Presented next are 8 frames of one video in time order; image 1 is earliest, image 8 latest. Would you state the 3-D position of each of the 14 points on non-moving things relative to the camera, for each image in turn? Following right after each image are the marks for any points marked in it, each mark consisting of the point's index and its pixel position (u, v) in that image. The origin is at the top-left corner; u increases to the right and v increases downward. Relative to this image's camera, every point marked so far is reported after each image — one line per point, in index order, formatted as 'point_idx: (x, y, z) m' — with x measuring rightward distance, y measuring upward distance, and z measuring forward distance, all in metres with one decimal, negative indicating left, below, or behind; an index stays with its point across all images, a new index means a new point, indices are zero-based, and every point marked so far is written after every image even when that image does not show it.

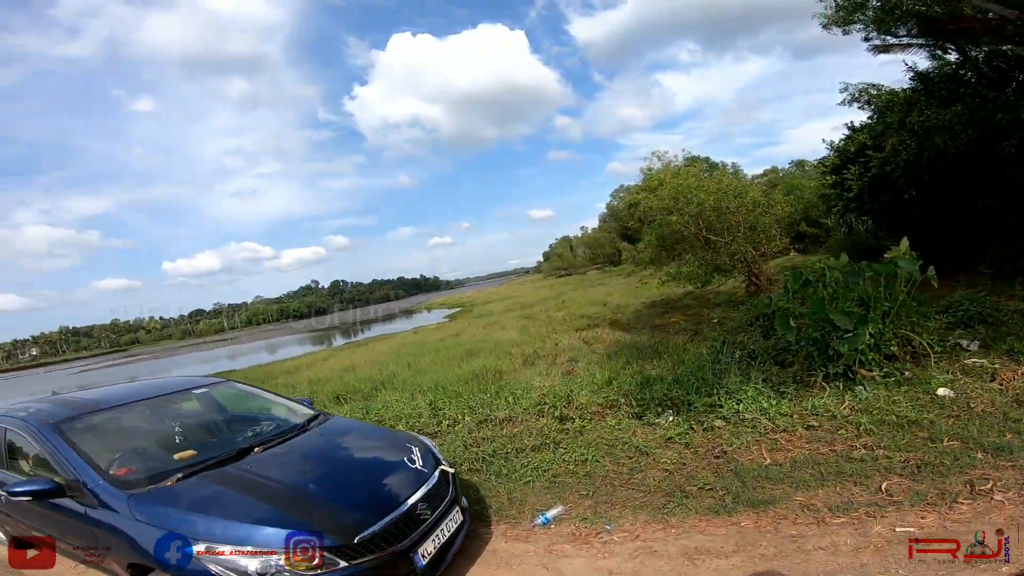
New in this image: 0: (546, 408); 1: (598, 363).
0: (+0.5, -1.5, +5.9) m
1: (+2.2, -1.9, +11.9) m
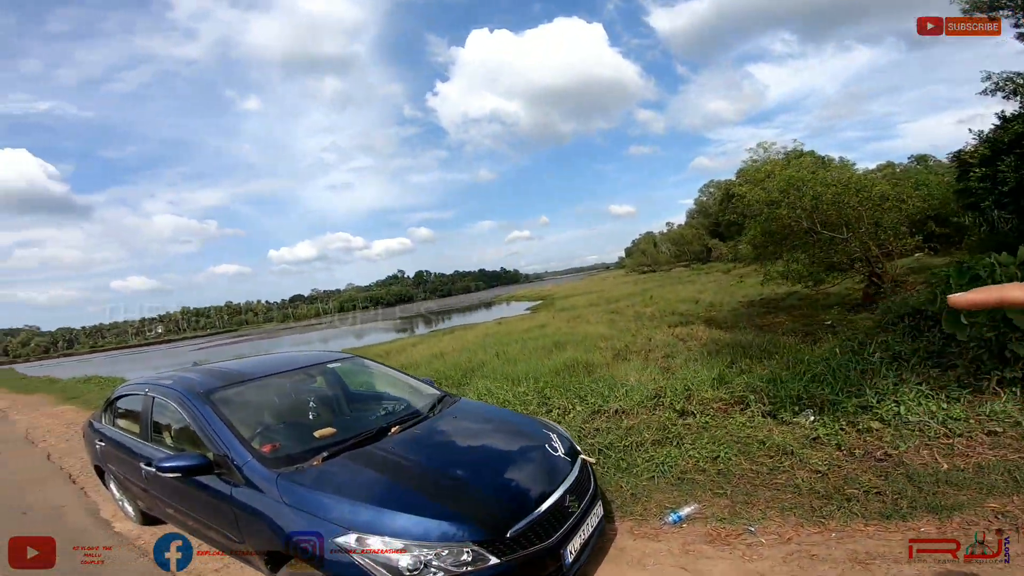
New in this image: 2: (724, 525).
0: (+1.8, -1.4, +5.6) m
1: (+4.4, -1.7, +11.2) m
2: (+1.6, -1.7, +3.5) m
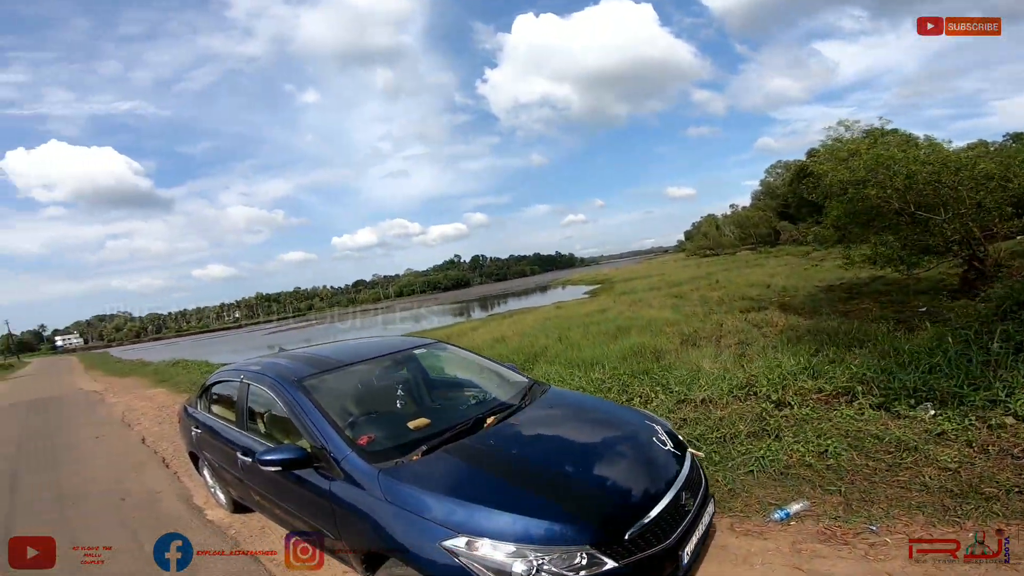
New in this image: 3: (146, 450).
0: (+2.7, -1.2, +5.3) m
1: (+5.9, -1.4, +10.5) m
2: (+2.2, -1.6, +3.2) m
3: (-5.7, -2.4, +6.9) m
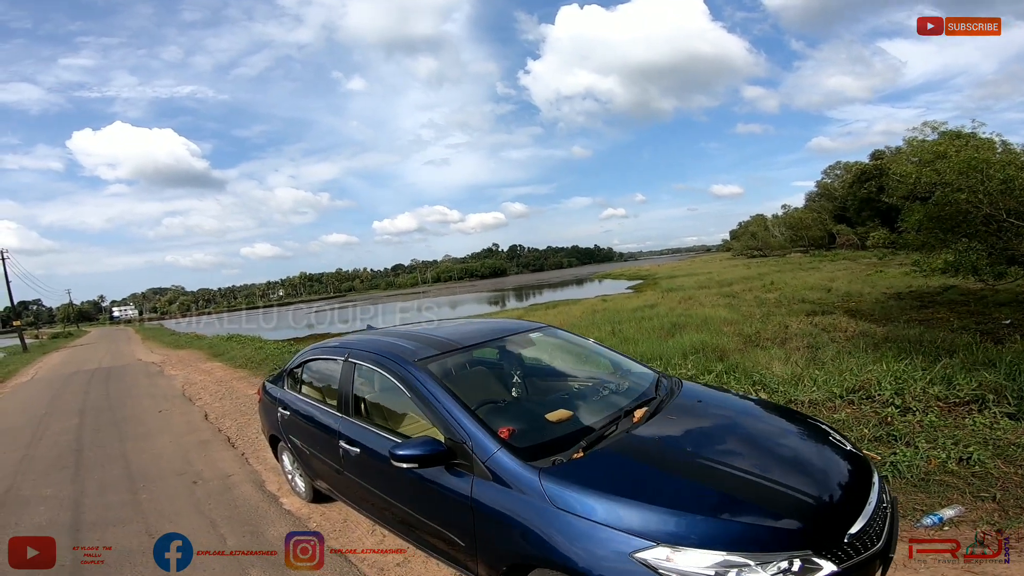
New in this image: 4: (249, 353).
0: (+3.6, -1.1, +4.8) m
1: (+7.2, -1.4, +9.9) m
2: (+3.0, -1.6, +2.8) m
3: (-4.7, -1.9, +7.1) m
4: (-7.6, -1.9, +13.6) m
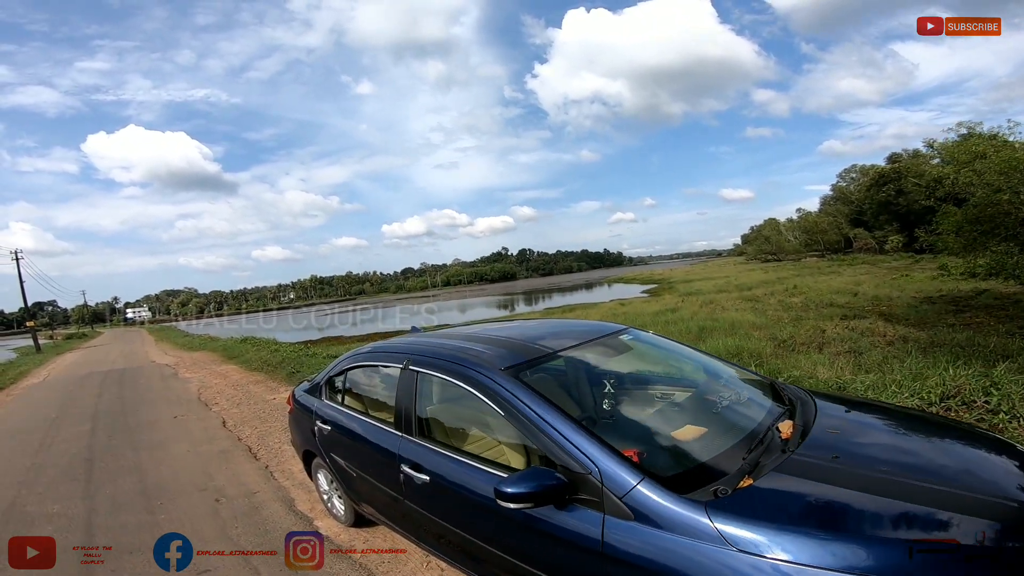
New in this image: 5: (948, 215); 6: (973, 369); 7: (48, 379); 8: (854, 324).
0: (+4.1, -1.1, +4.3) m
1: (+7.8, -1.5, +9.3) m
2: (+3.4, -1.6, +2.3) m
3: (-4.2, -1.9, +6.7) m
4: (-7.0, -1.9, +13.3) m
5: (+15.2, +2.6, +16.4) m
6: (+6.7, -1.2, +6.8) m
7: (-13.2, -2.6, +13.4) m
8: (+10.9, -1.1, +15.0) m
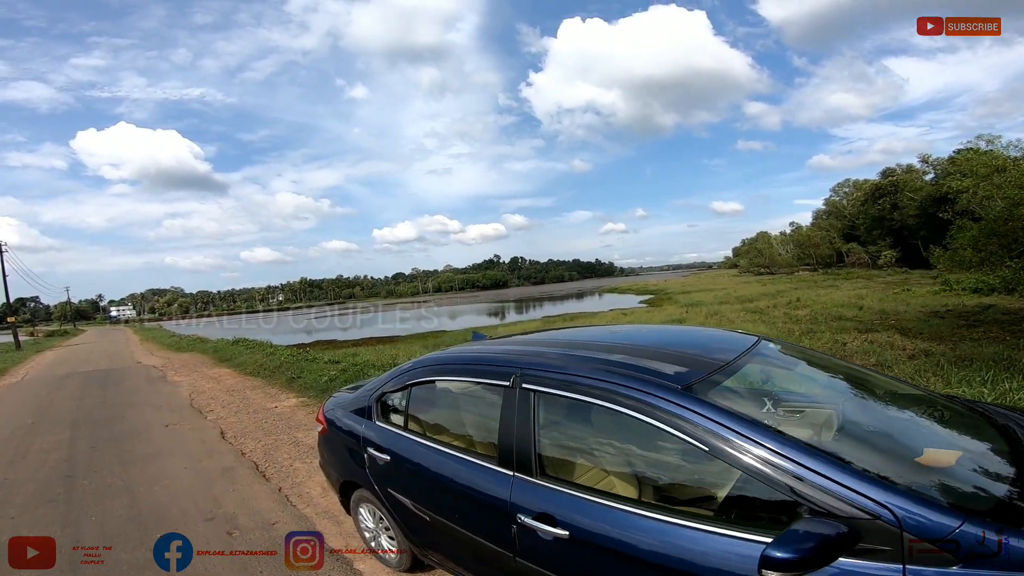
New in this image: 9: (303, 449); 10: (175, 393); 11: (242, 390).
0: (+4.6, -1.2, +3.8) m
1: (+8.1, -1.7, +8.8) m
2: (+3.9, -1.6, +1.8) m
3: (-3.8, -1.8, +6.0) m
4: (-6.7, -1.9, +12.5) m
5: (+15.5, +2.1, +16.2) m
6: (+7.1, -1.4, +6.4) m
7: (-12.9, -2.4, +12.5) m
8: (+11.1, -1.5, +14.6) m
9: (-2.3, -1.8, +5.2) m
10: (-6.4, -2.0, +9.0) m
11: (-5.2, -2.0, +9.2) m
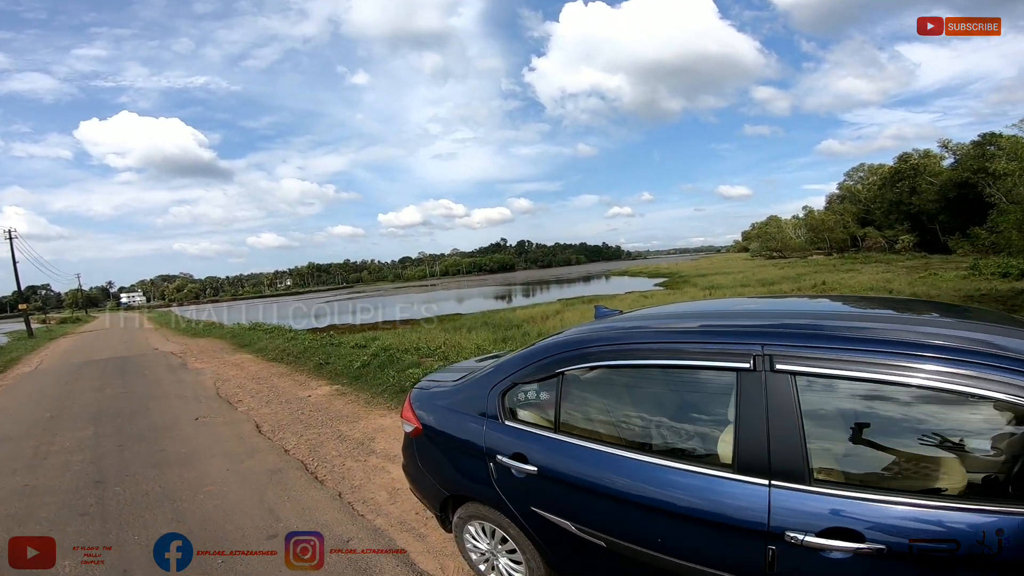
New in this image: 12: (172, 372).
0: (+5.3, -1.0, +3.2) m
1: (+8.9, -1.4, +8.2) m
2: (+4.6, -1.5, +1.2) m
3: (-3.1, -1.6, +5.6) m
4: (-6.0, -1.5, +12.1) m
5: (+16.3, +2.7, +15.4) m
6: (+7.8, -1.2, +5.8) m
7: (-12.2, -2.0, +12.2) m
8: (+11.9, -1.0, +14.0) m
9: (-1.6, -1.6, +4.7) m
10: (-5.7, -1.7, +8.6) m
11: (-4.5, -1.7, +8.8) m
12: (-6.9, -1.7, +9.6) m
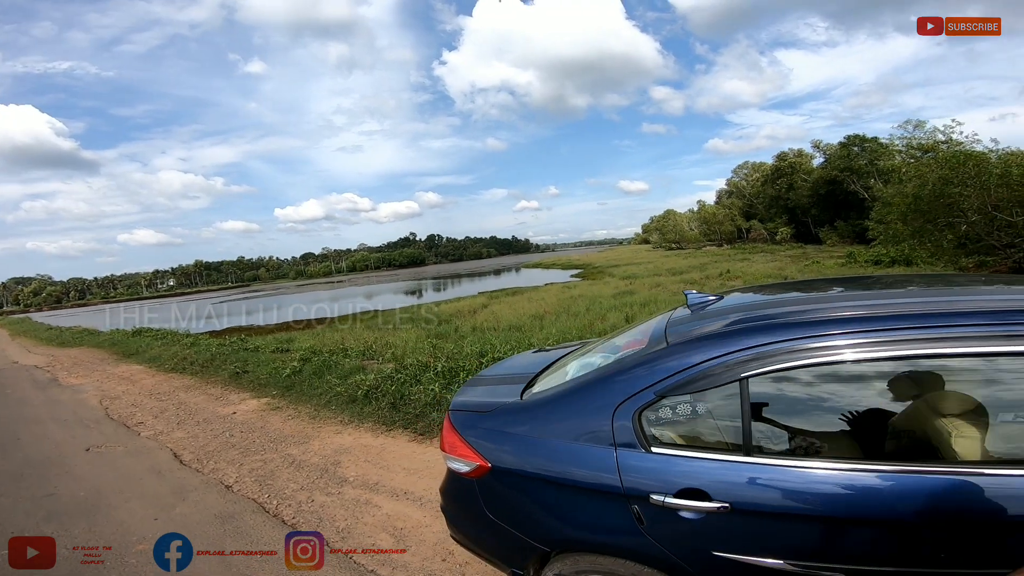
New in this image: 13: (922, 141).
0: (+5.4, -0.8, +3.7) m
1: (+8.0, -1.0, +9.3) m
2: (+5.1, -1.3, +1.6) m
3: (-3.2, -1.6, +4.4) m
4: (-7.3, -1.4, +10.3) m
5: (+13.8, +3.3, +17.6) m
6: (+7.4, -0.8, +6.7) m
7: (-13.4, -2.1, +9.2) m
8: (+9.9, -0.5, +15.5) m
9: (-1.6, -1.5, +3.9) m
10: (-6.3, -1.7, +6.9) m
11: (-5.2, -1.6, +7.3) m
12: (-7.8, -1.7, +7.7) m
13: (+15.4, +6.0, +17.7) m
